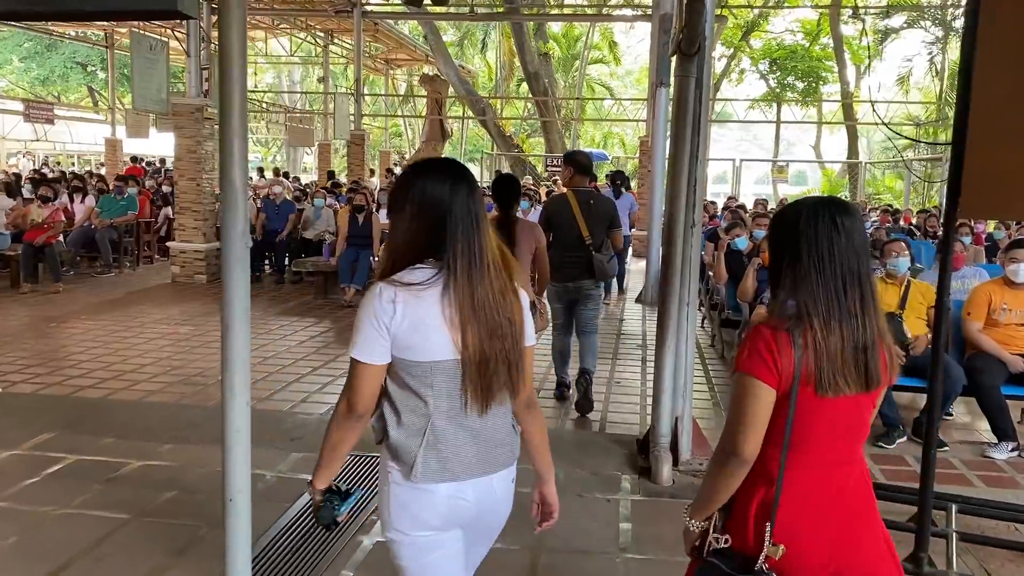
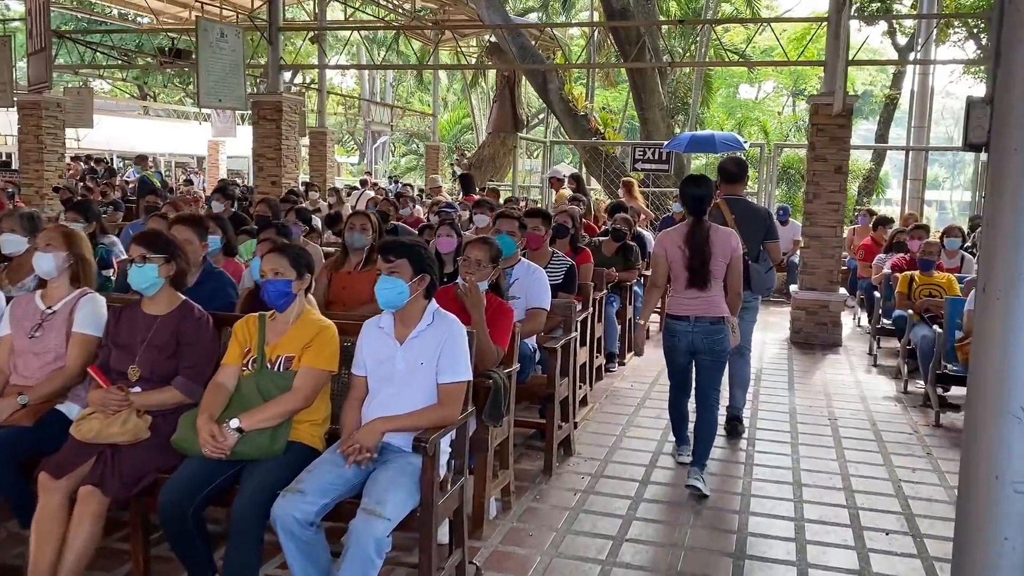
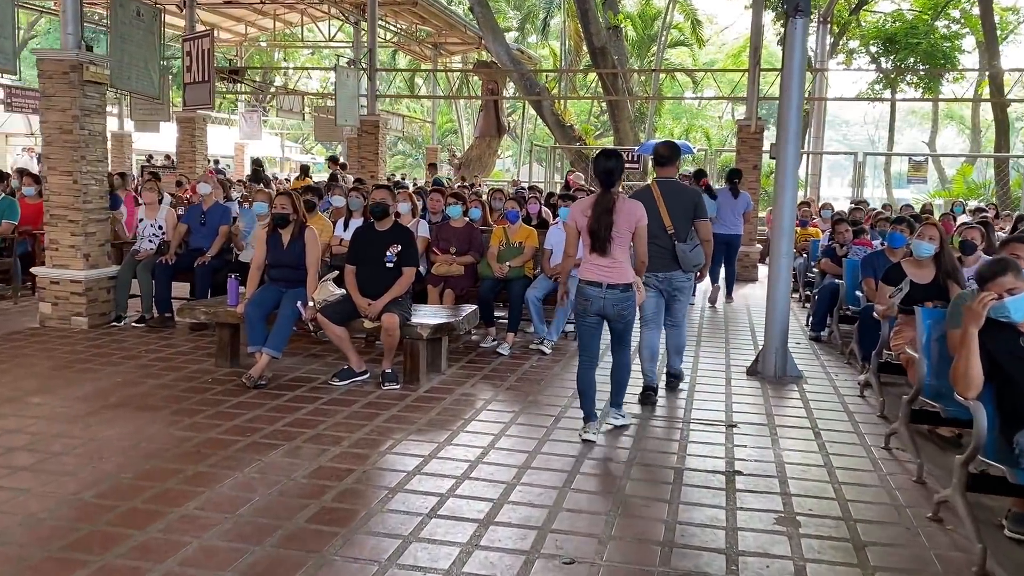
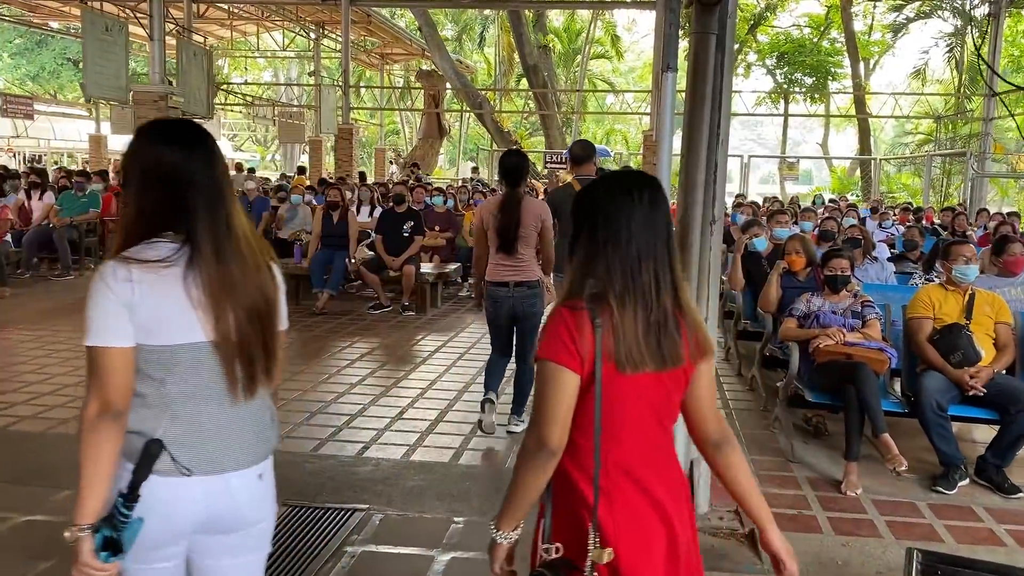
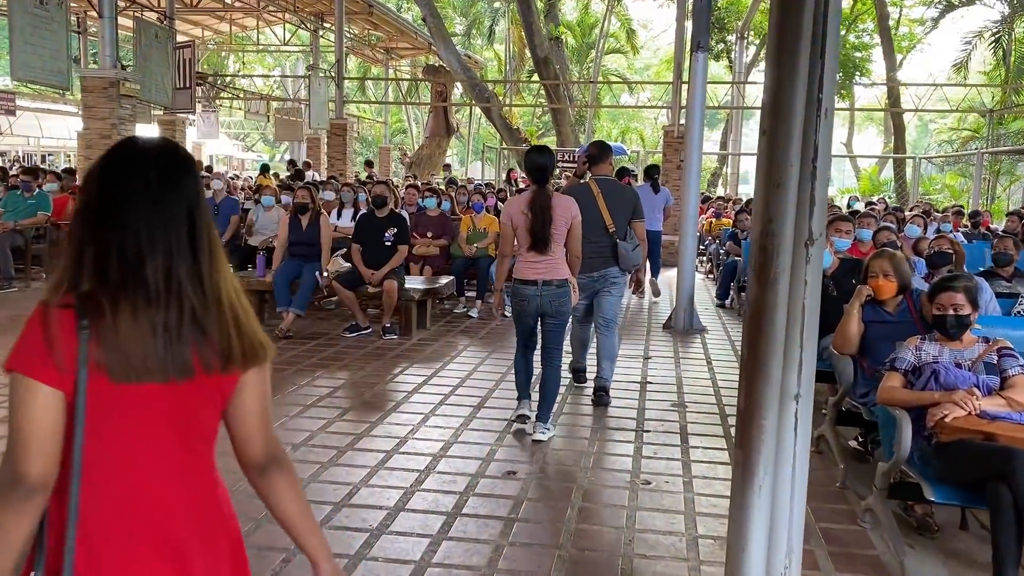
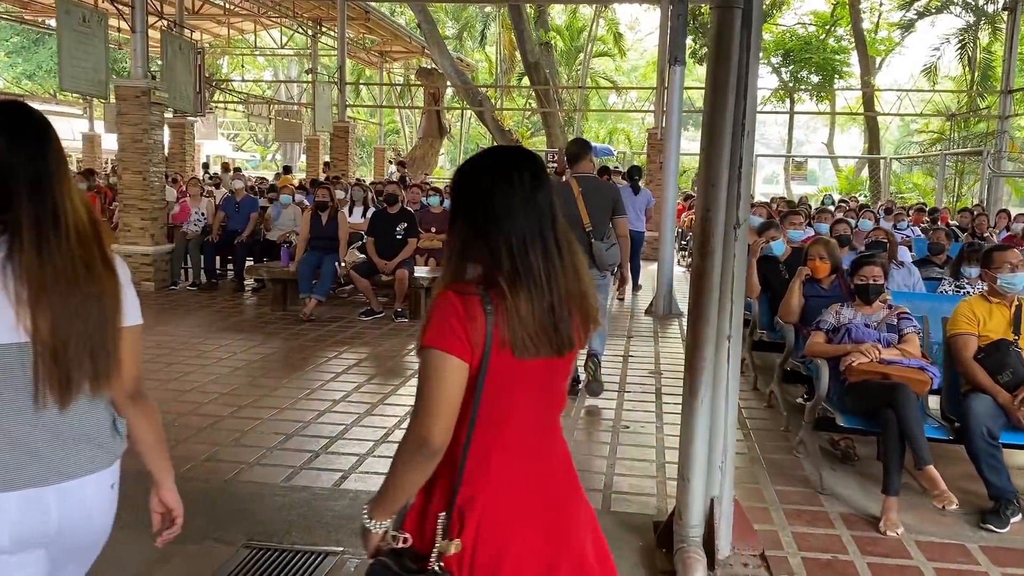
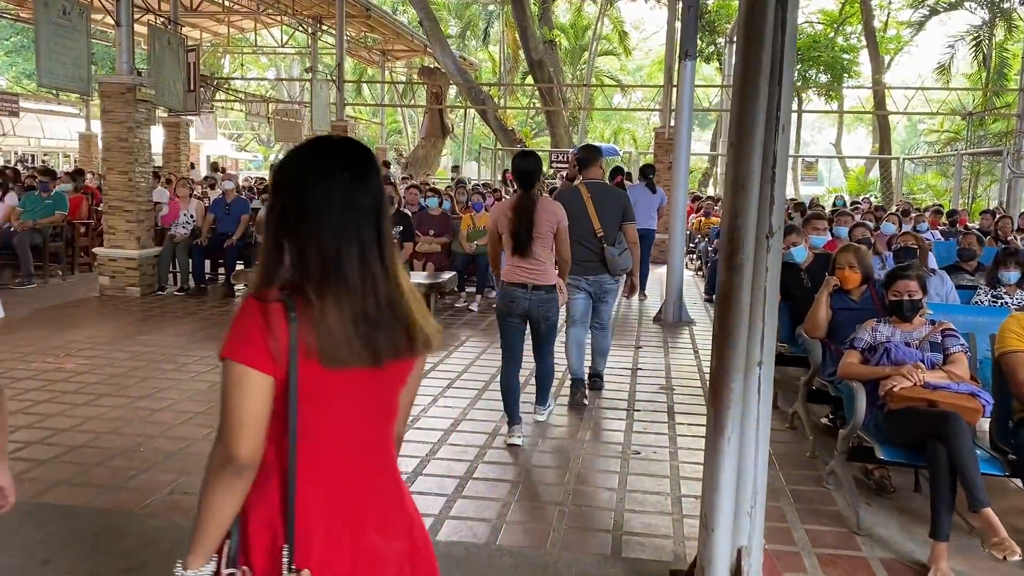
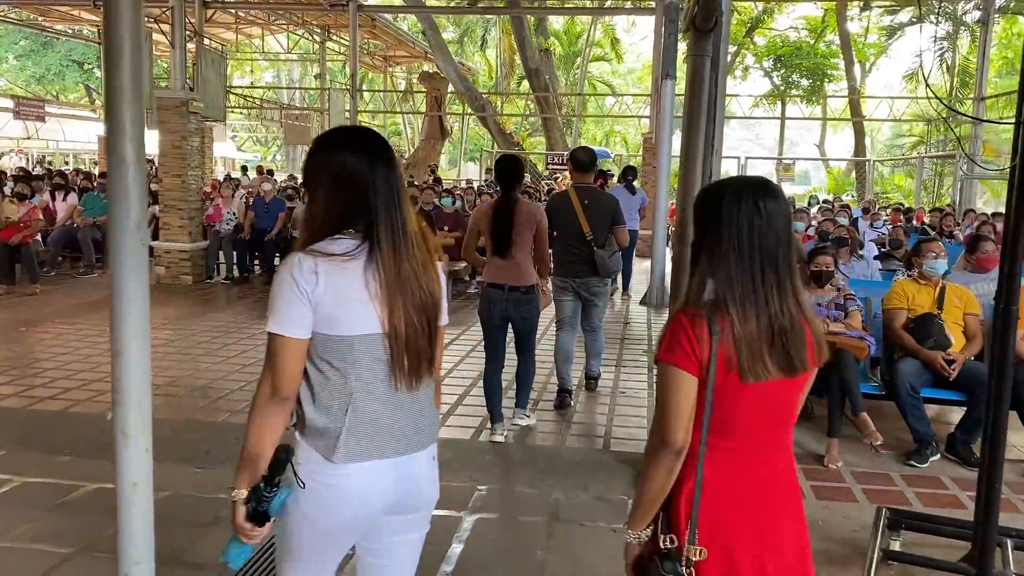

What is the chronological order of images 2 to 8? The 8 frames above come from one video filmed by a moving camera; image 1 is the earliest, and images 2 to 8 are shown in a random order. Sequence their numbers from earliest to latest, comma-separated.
8, 4, 6, 7, 5, 3, 2
